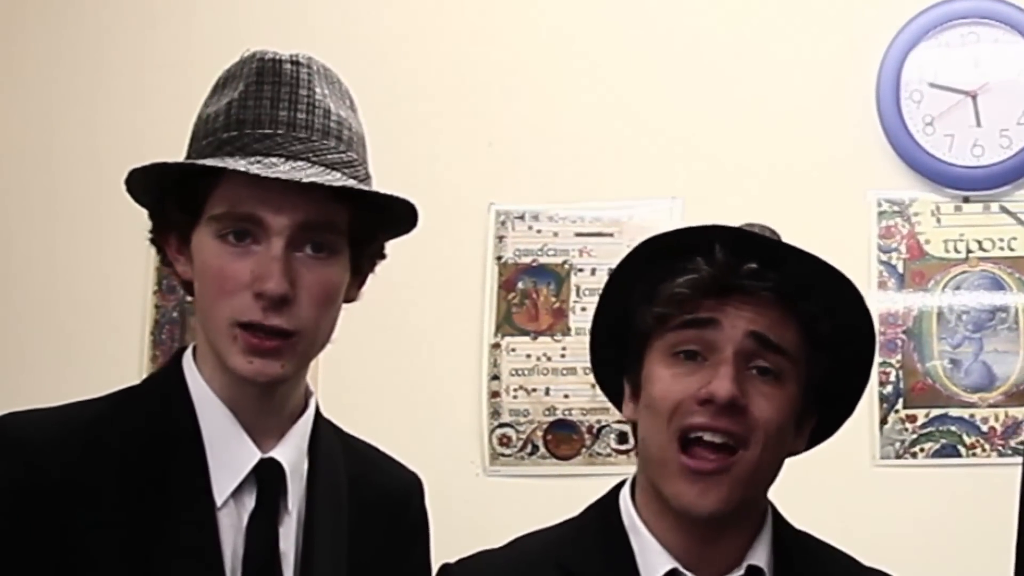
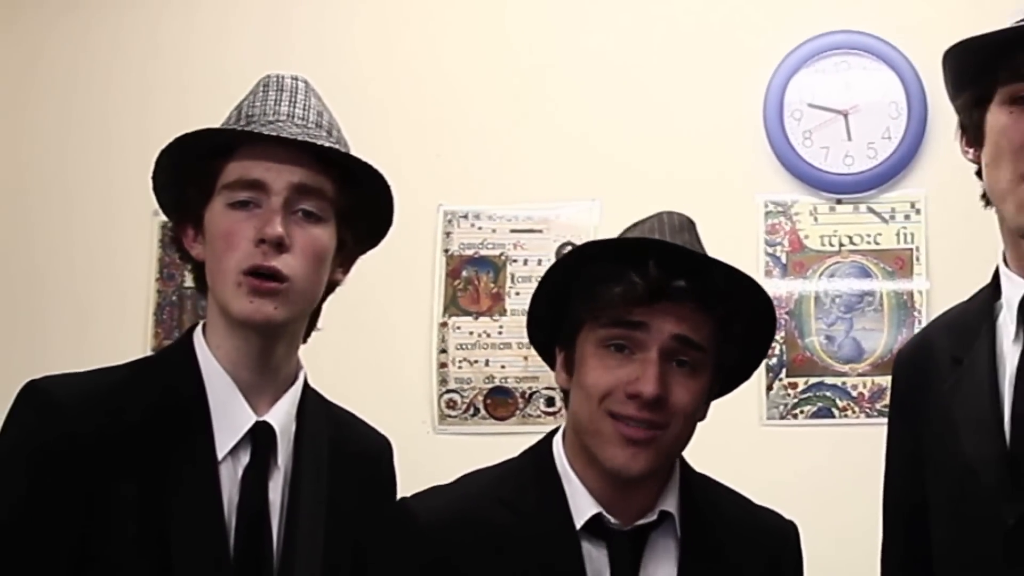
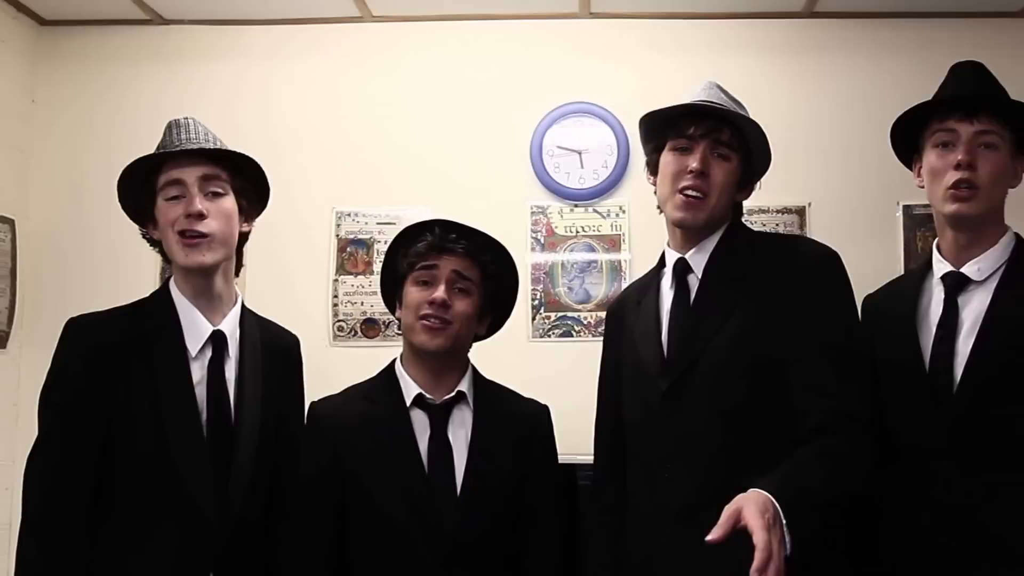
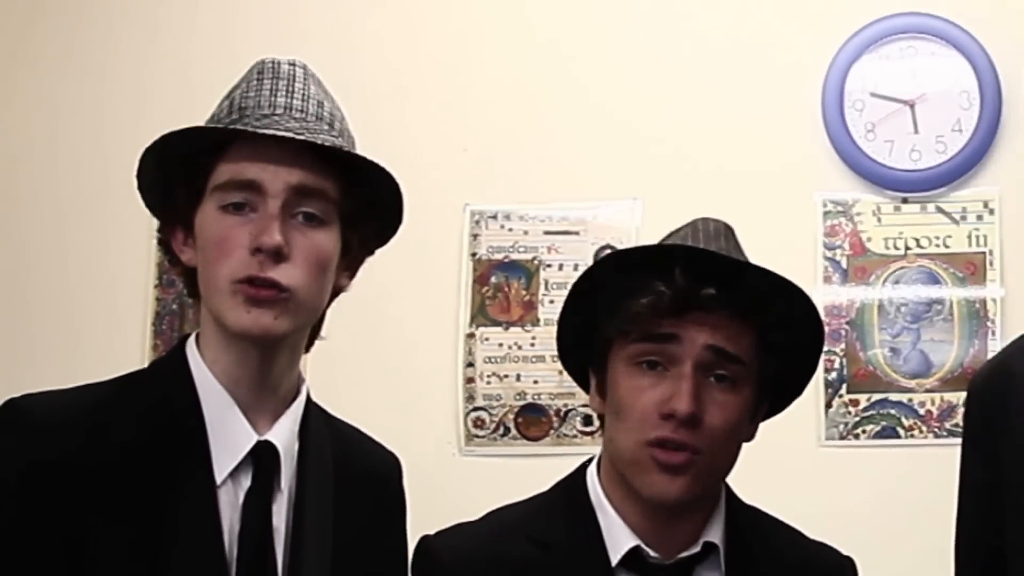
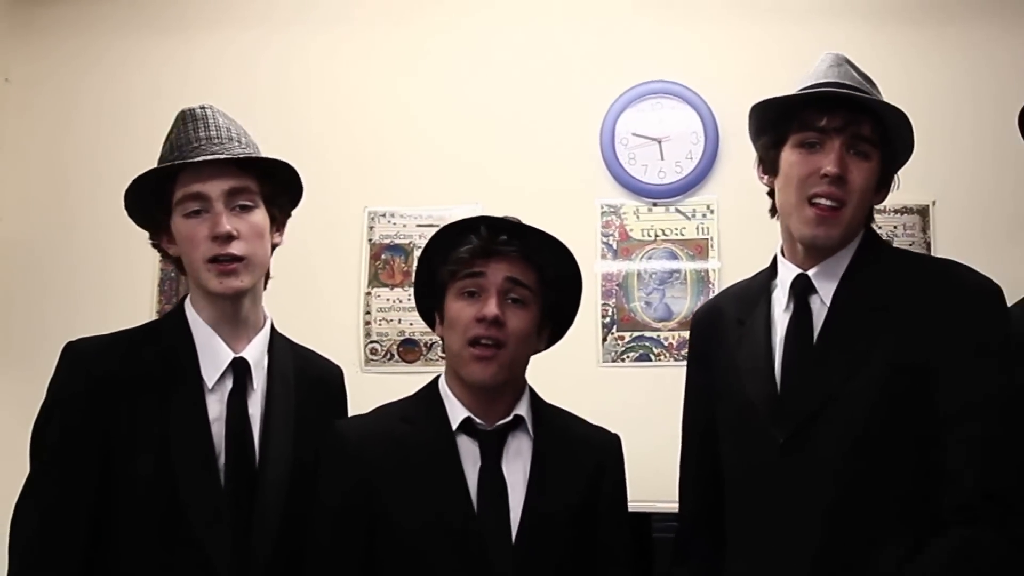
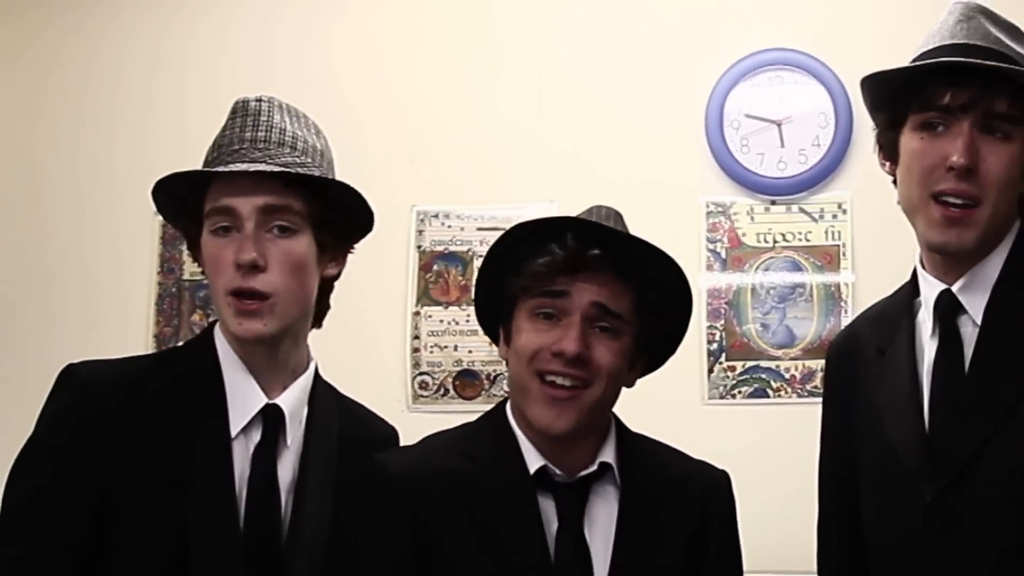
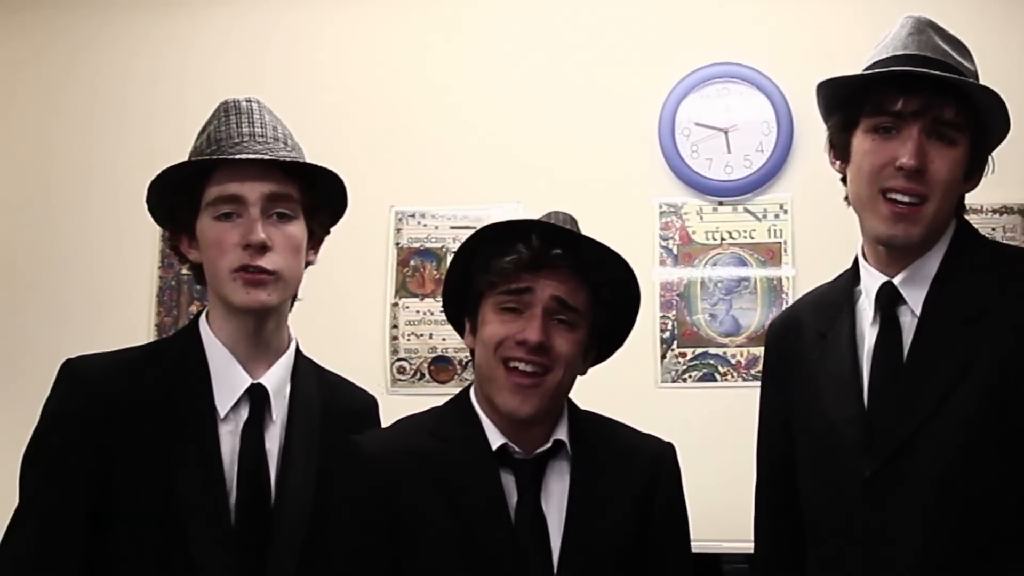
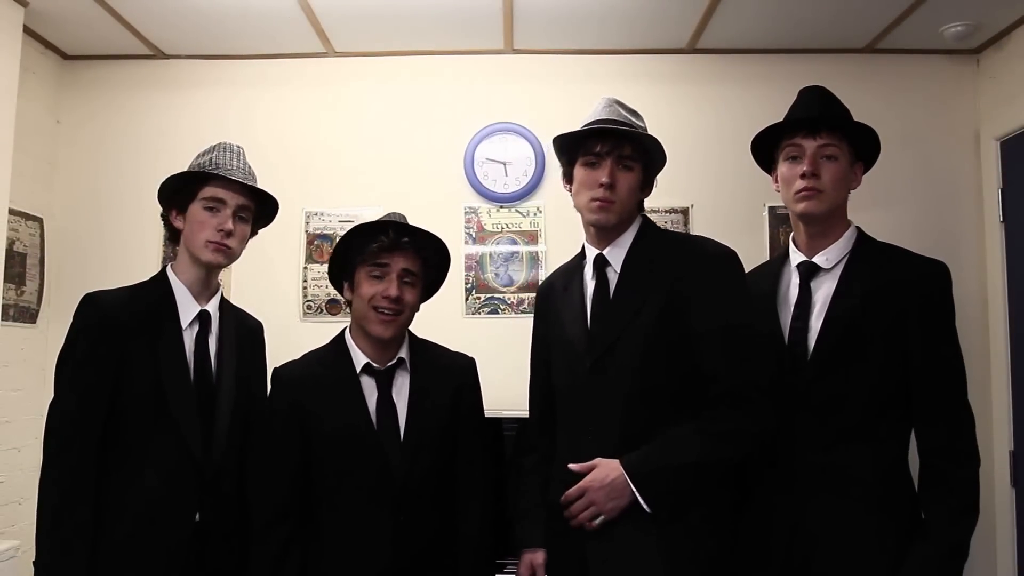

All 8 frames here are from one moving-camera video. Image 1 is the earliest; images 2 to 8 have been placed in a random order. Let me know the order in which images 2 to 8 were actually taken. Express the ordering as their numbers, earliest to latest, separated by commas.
4, 2, 6, 7, 5, 3, 8
